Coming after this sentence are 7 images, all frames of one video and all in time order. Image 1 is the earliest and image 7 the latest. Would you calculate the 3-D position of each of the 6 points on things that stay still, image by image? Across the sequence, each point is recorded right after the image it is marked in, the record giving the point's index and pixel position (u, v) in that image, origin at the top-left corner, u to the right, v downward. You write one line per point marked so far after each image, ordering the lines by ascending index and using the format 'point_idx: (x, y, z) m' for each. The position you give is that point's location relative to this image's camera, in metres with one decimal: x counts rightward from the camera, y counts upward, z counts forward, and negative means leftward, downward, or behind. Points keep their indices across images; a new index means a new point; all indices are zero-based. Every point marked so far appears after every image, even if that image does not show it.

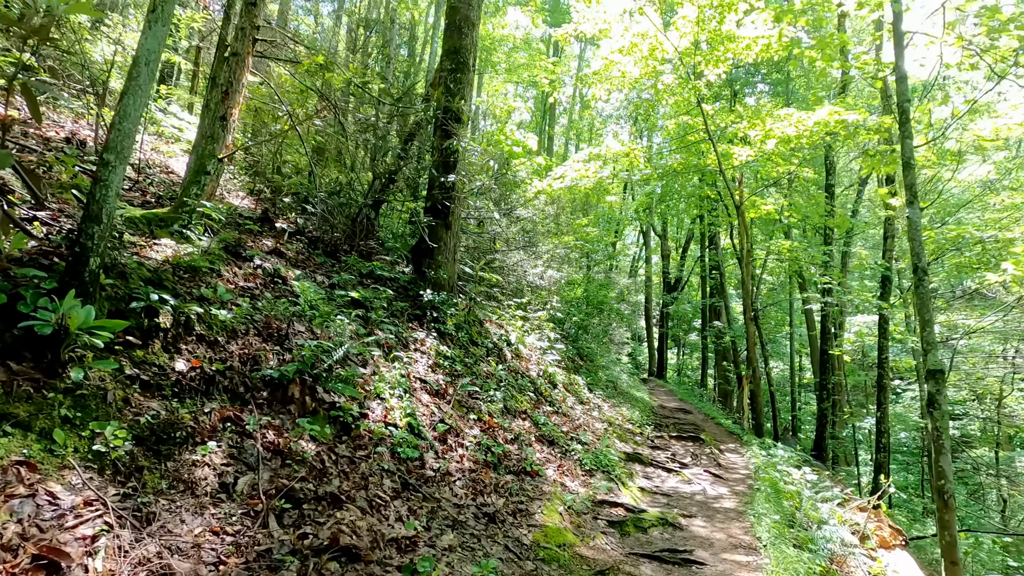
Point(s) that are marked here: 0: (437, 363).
0: (-0.8, -0.8, +5.6) m
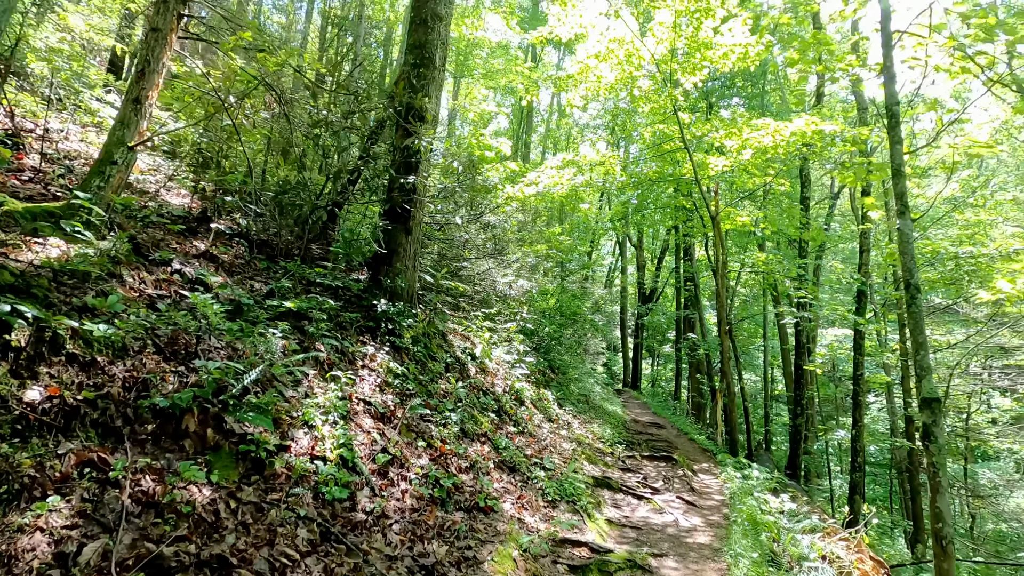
0: (-1.2, -0.9, +5.1) m
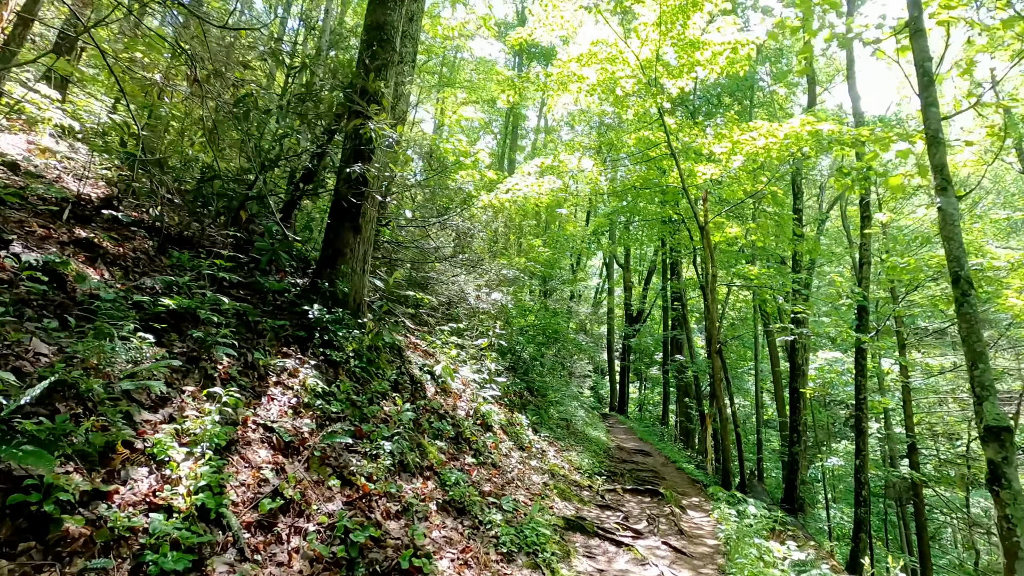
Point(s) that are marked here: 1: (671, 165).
0: (-1.6, -0.9, +4.1) m
1: (+3.5, +2.7, +11.7) m
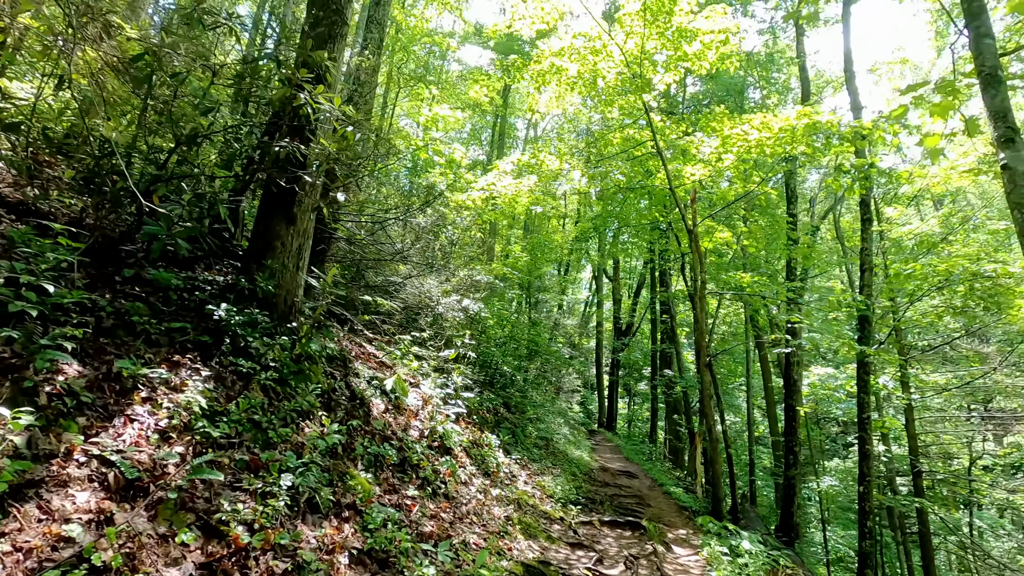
0: (-2.0, -0.8, +3.2) m
1: (+3.0, +2.5, +11.0) m
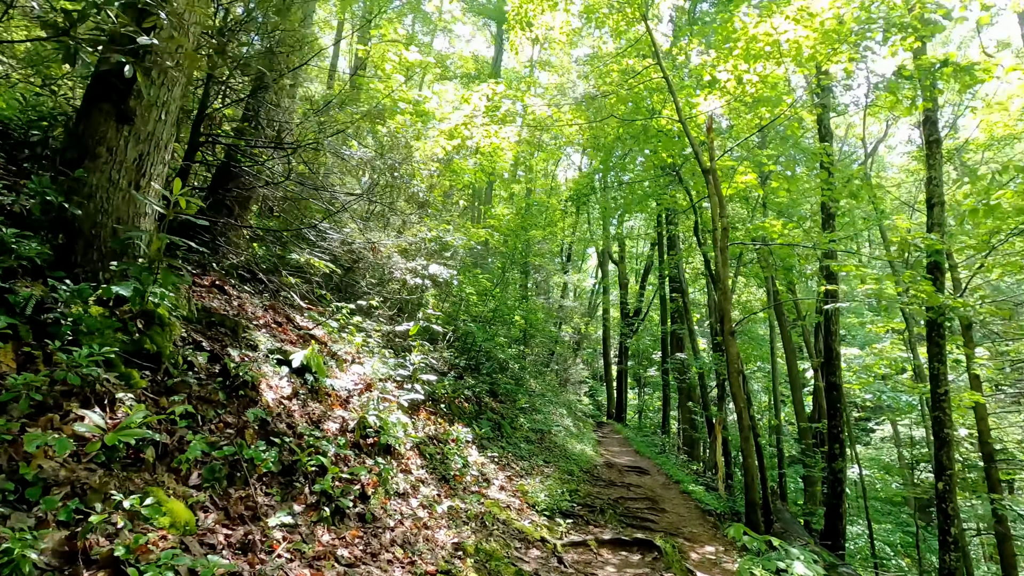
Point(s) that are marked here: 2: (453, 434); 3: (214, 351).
0: (-2.4, -0.4, +1.5) m
1: (+2.6, +3.2, +9.1) m
2: (-0.7, -1.7, +6.3) m
3: (-2.1, -0.5, +3.8) m
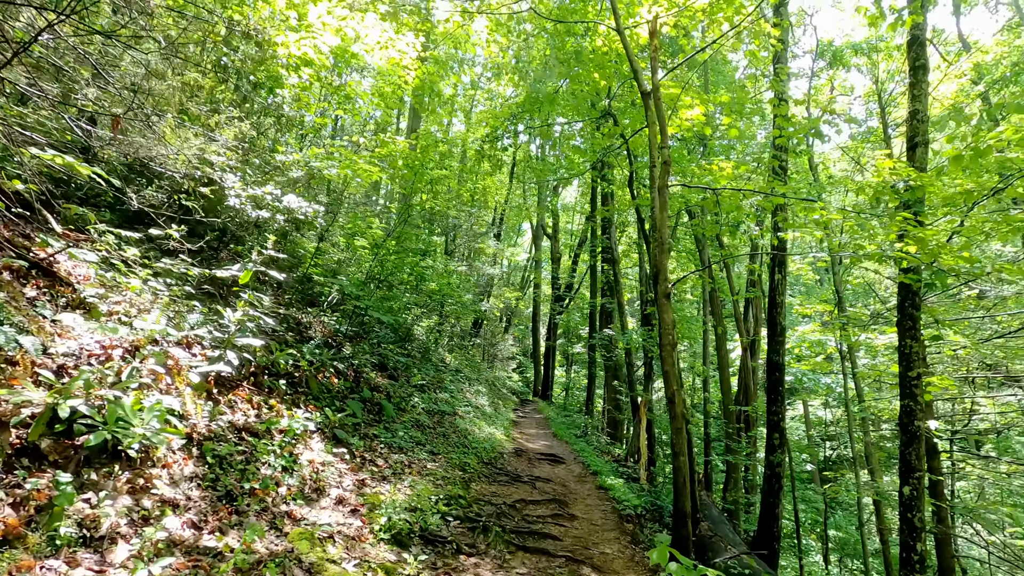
0: (-3.0, +0.1, -0.6) m
1: (+1.2, +3.8, +7.5) m
2: (-1.9, -1.1, +4.4) m
3: (-3.0, +0.1, +1.8) m
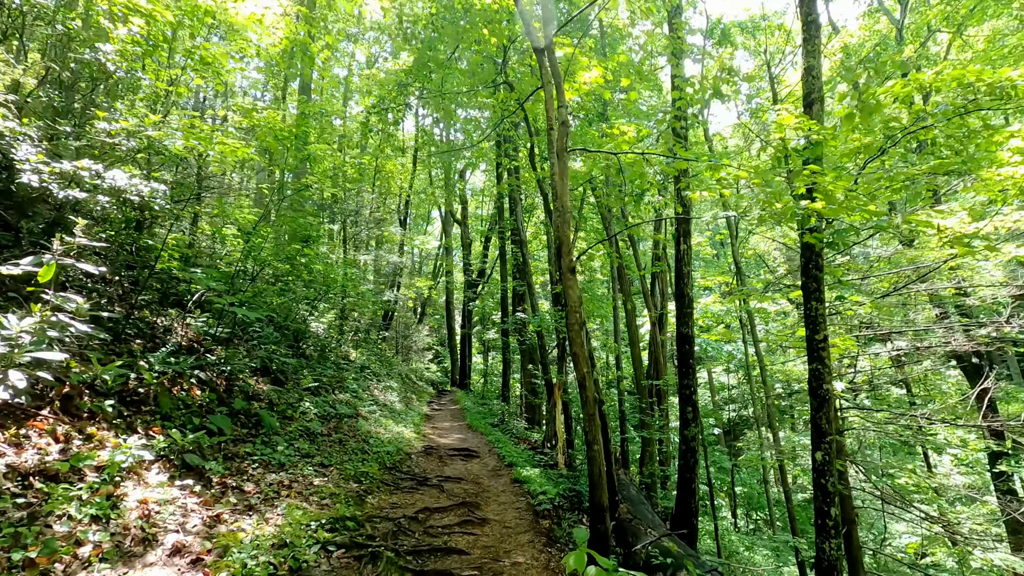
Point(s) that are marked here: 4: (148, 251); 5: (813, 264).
0: (-3.0, 0.0, -1.7) m
1: (-0.3, +4.0, +6.8) m
2: (-2.6, -1.1, +3.4) m
3: (-3.4, 0.0, +0.6) m
4: (-4.1, +0.4, +6.0) m
5: (+2.9, +0.2, +5.4) m
